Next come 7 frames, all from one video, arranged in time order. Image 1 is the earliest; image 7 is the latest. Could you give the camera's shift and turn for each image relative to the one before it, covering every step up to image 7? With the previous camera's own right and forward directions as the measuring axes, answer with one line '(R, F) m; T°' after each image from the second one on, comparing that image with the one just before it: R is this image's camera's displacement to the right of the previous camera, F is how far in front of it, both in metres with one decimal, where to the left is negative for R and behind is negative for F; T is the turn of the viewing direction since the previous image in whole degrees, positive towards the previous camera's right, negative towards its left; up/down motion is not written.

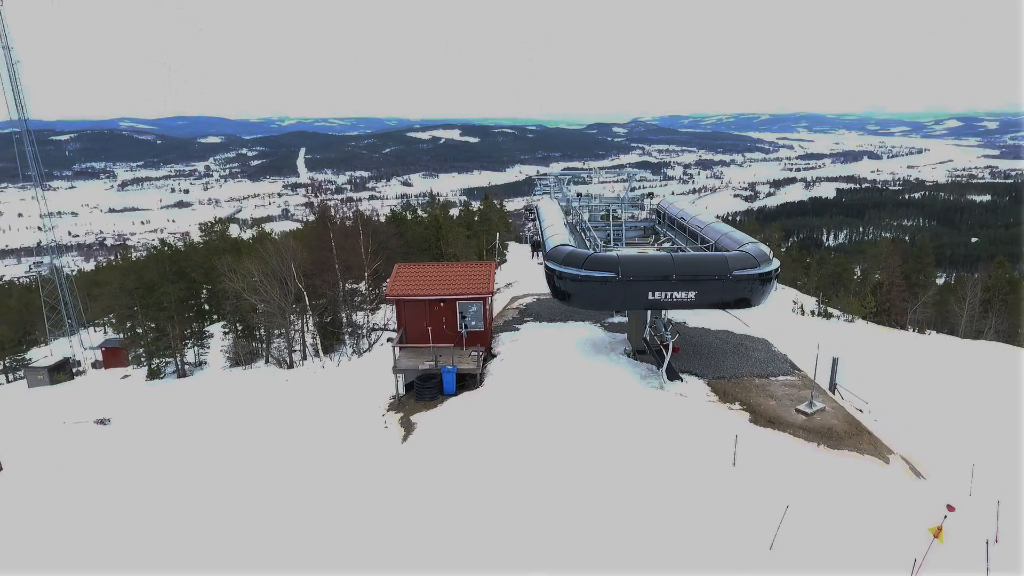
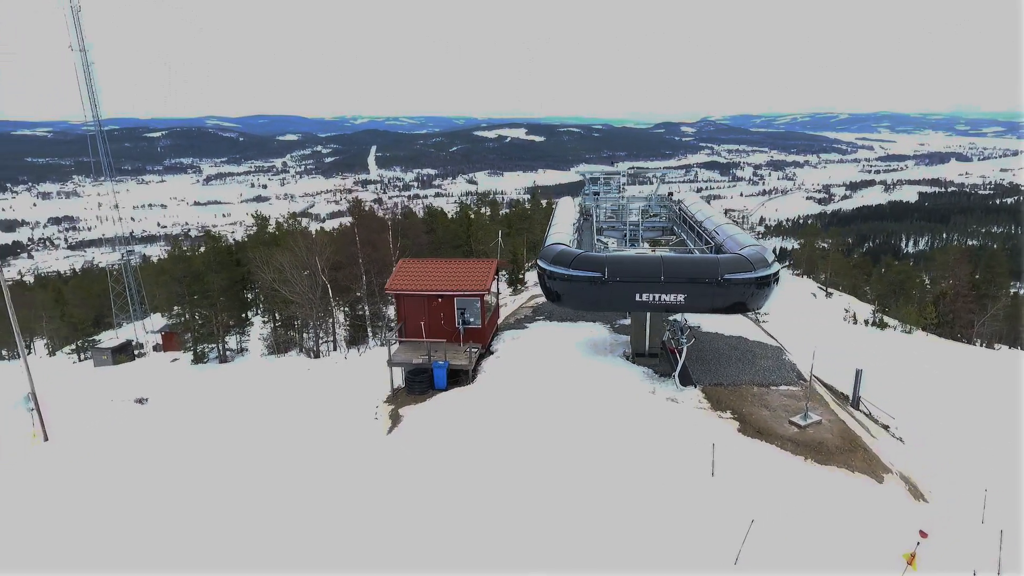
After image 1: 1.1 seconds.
(+1.3, +0.1) m; -5°
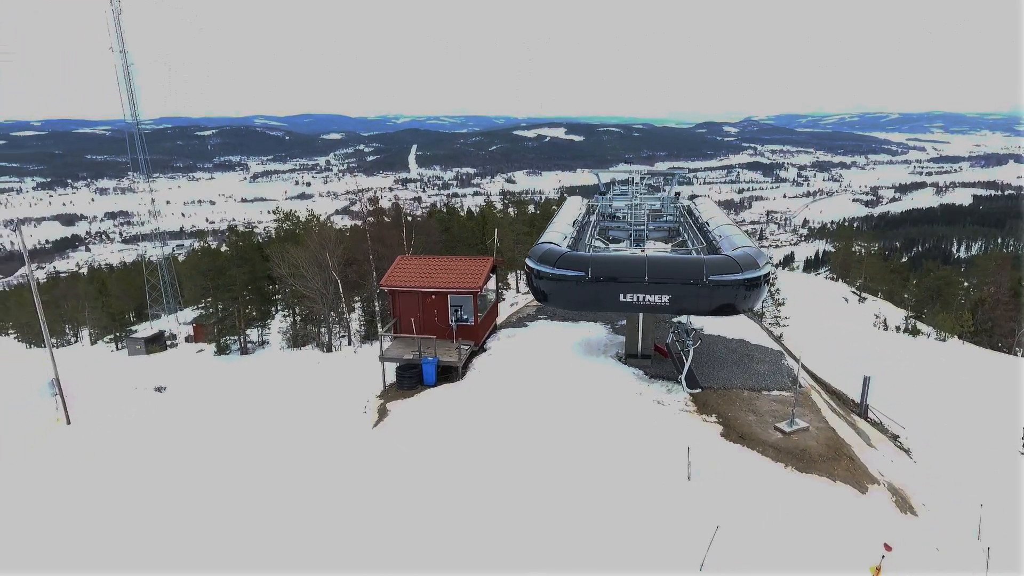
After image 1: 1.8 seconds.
(+0.9, 0.0) m; -3°
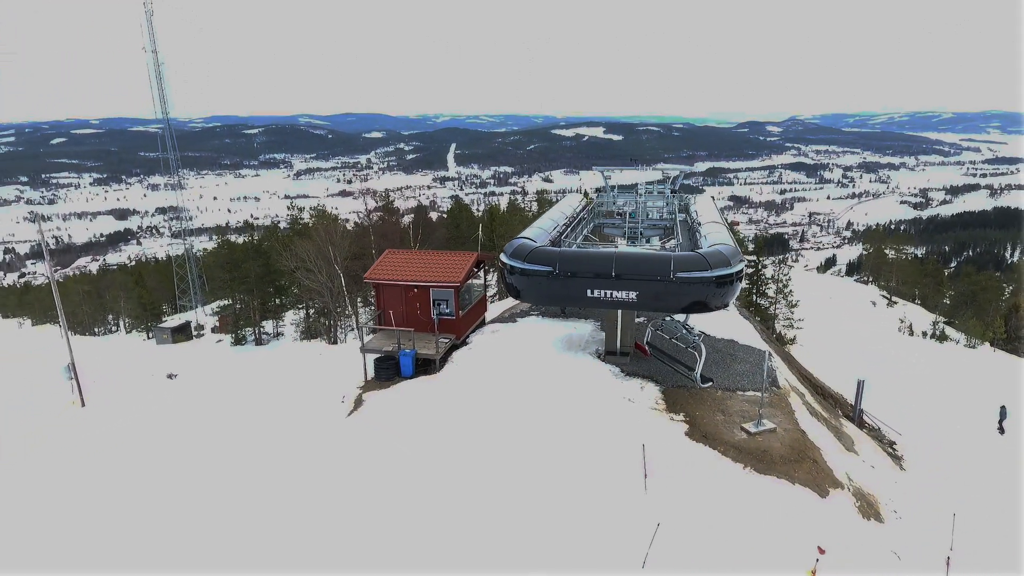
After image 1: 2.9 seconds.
(+1.2, 0.0) m; -3°
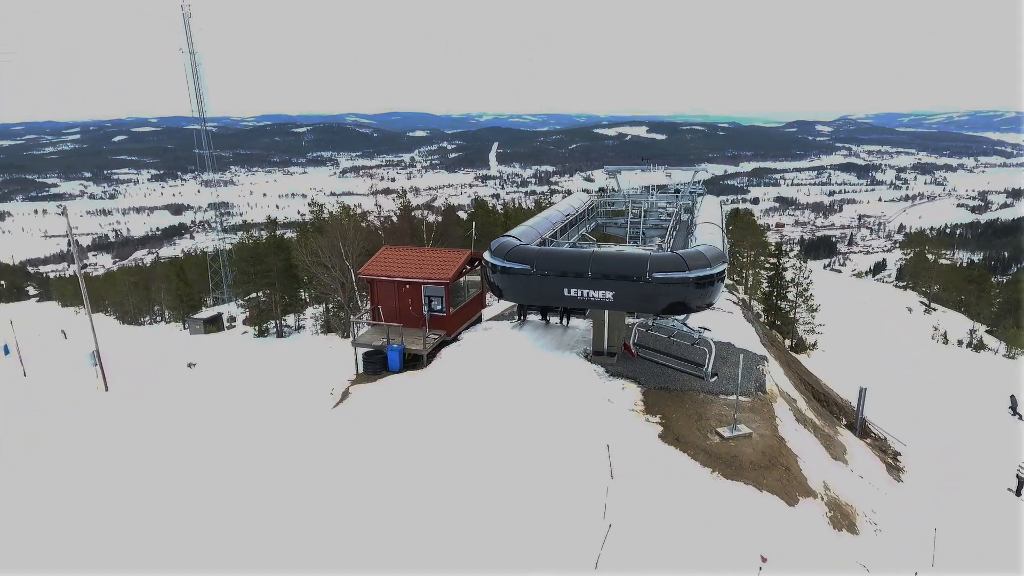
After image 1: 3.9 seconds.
(+1.1, 0.0) m; -3°
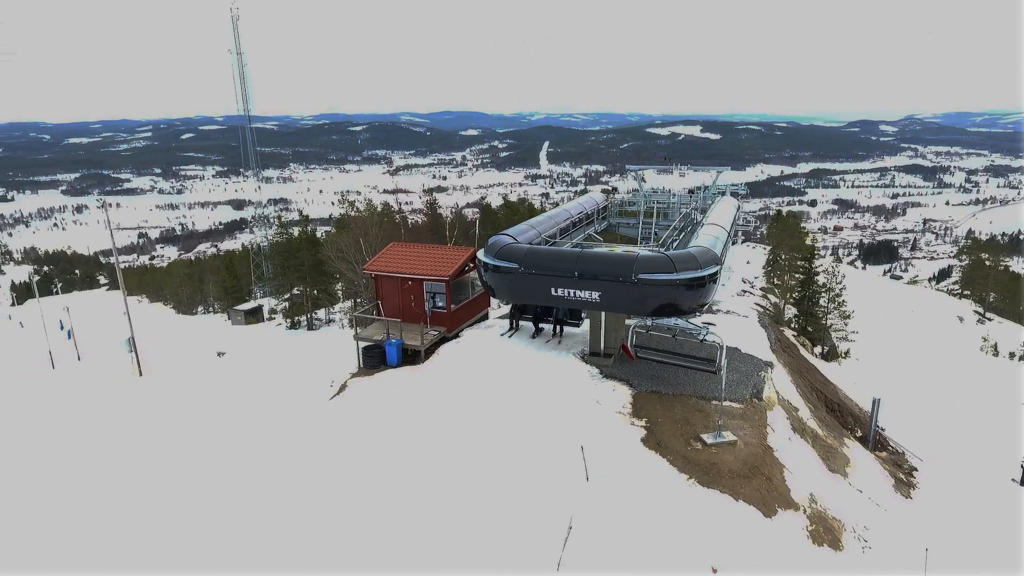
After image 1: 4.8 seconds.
(+1.0, 0.0) m; -4°
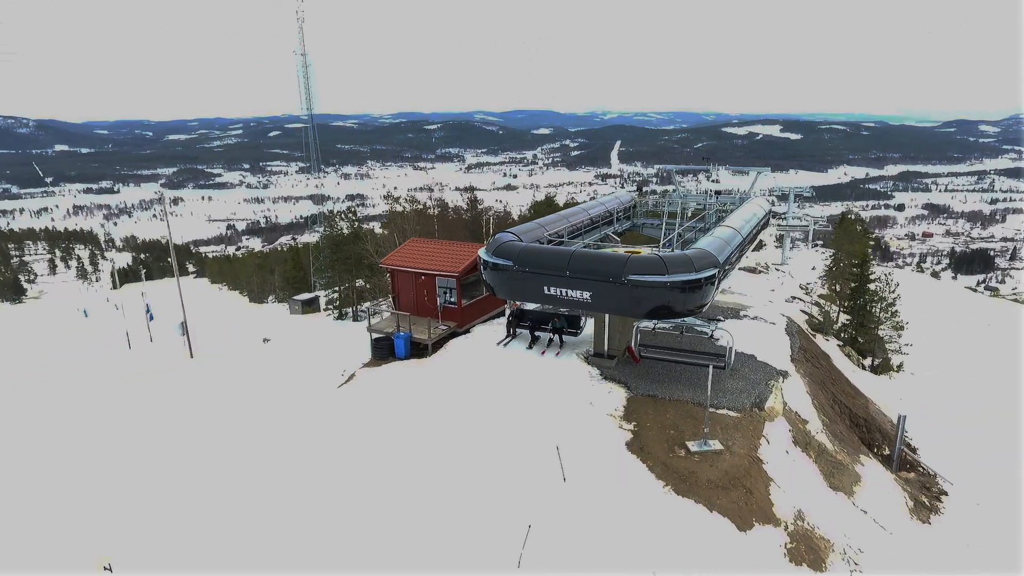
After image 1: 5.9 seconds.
(+1.2, -0.1) m; -6°
